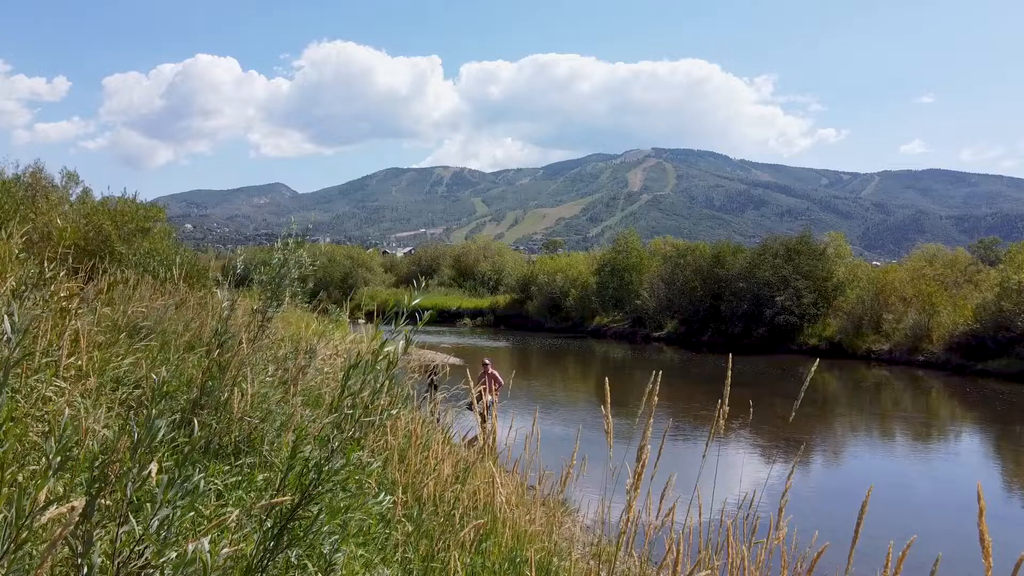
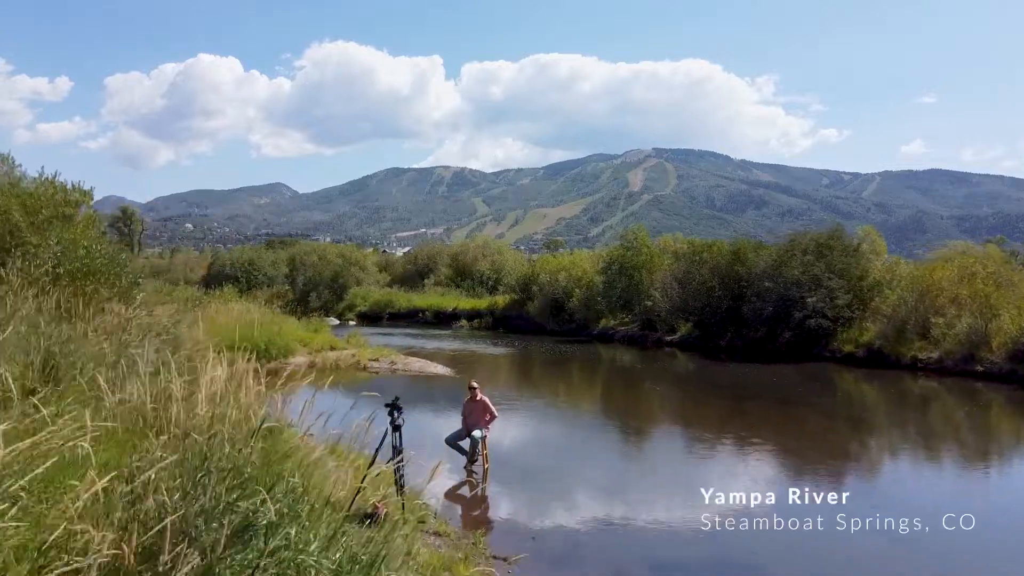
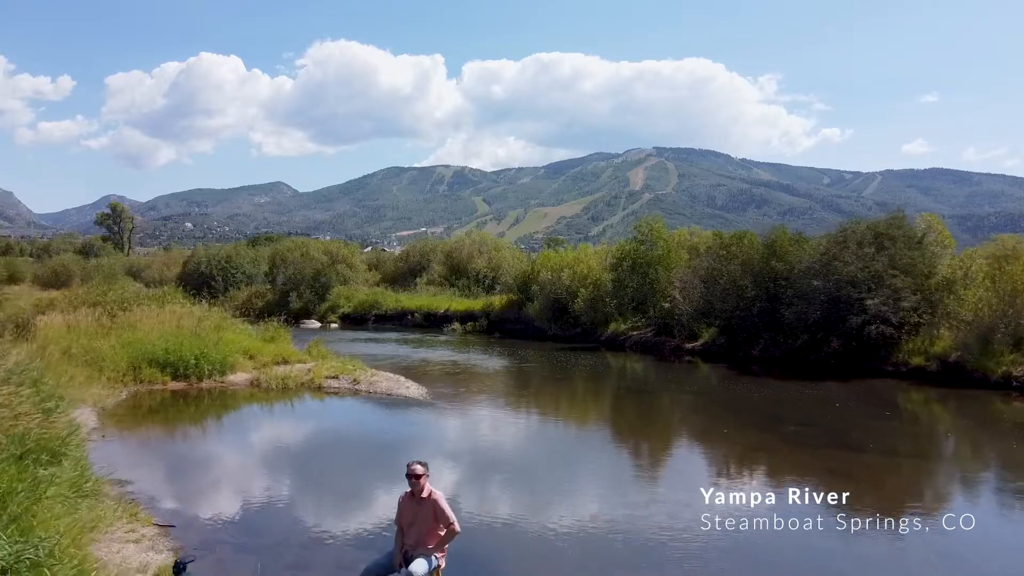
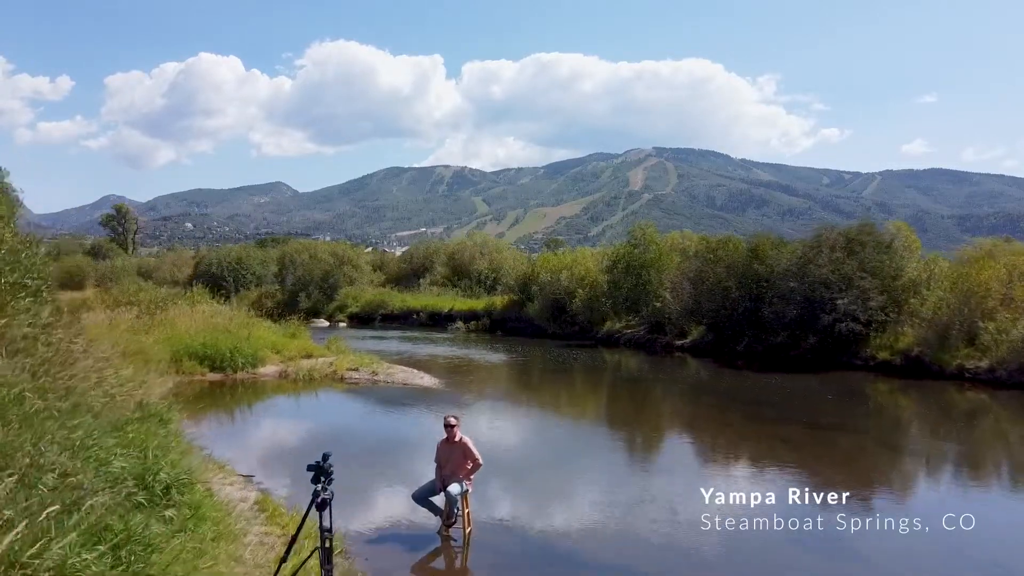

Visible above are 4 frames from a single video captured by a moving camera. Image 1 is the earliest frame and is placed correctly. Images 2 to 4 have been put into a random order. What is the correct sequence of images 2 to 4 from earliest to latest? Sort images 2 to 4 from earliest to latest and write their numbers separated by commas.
2, 4, 3
